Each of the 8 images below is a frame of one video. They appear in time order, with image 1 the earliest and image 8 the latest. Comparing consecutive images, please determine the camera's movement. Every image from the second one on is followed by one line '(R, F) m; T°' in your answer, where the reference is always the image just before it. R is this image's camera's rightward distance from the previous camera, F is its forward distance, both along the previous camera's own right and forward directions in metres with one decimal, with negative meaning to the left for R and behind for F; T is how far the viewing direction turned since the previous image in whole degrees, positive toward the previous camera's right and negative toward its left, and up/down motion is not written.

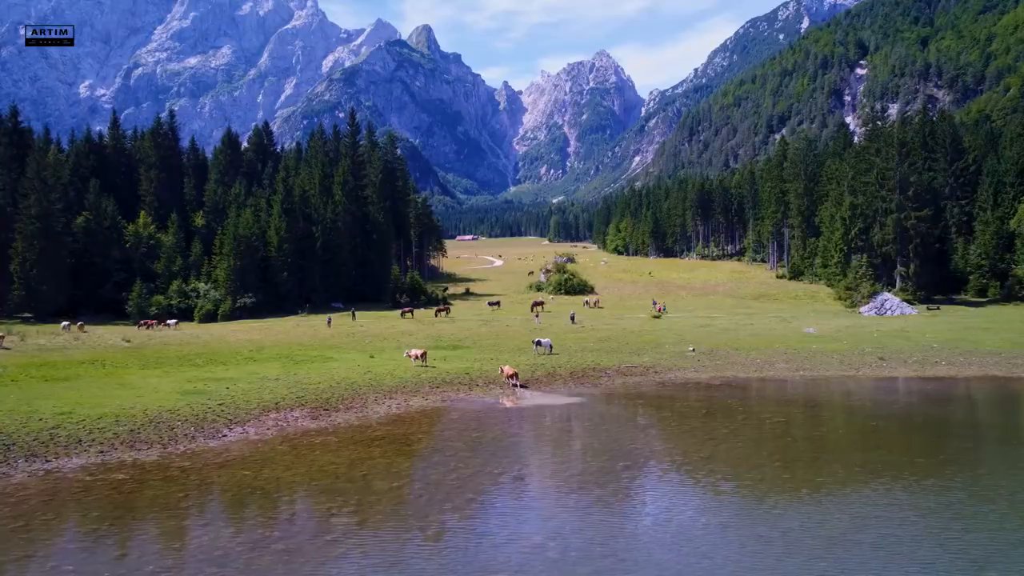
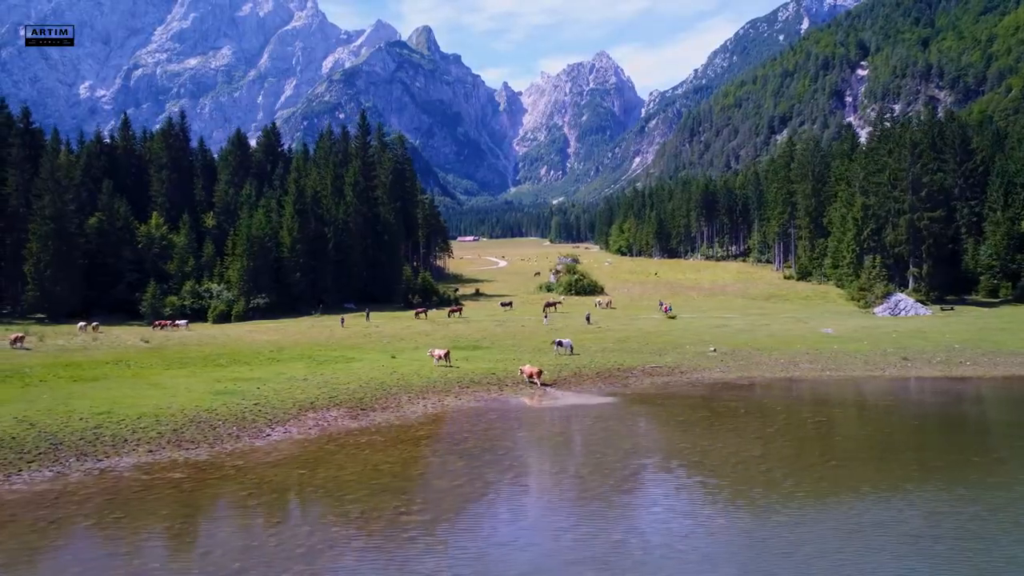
(-1.5, -0.1) m; 0°
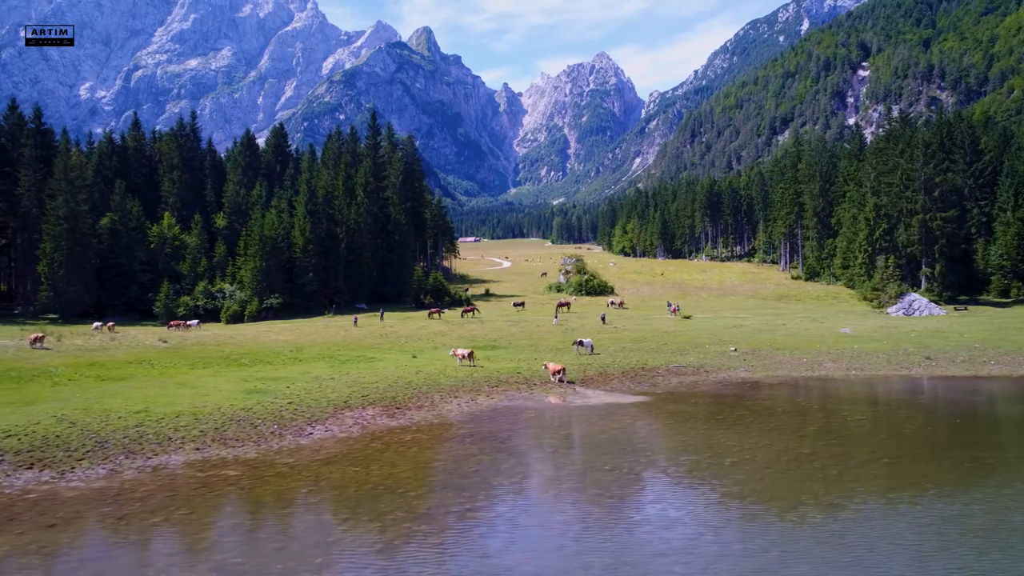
(-1.5, -0.1) m; 0°
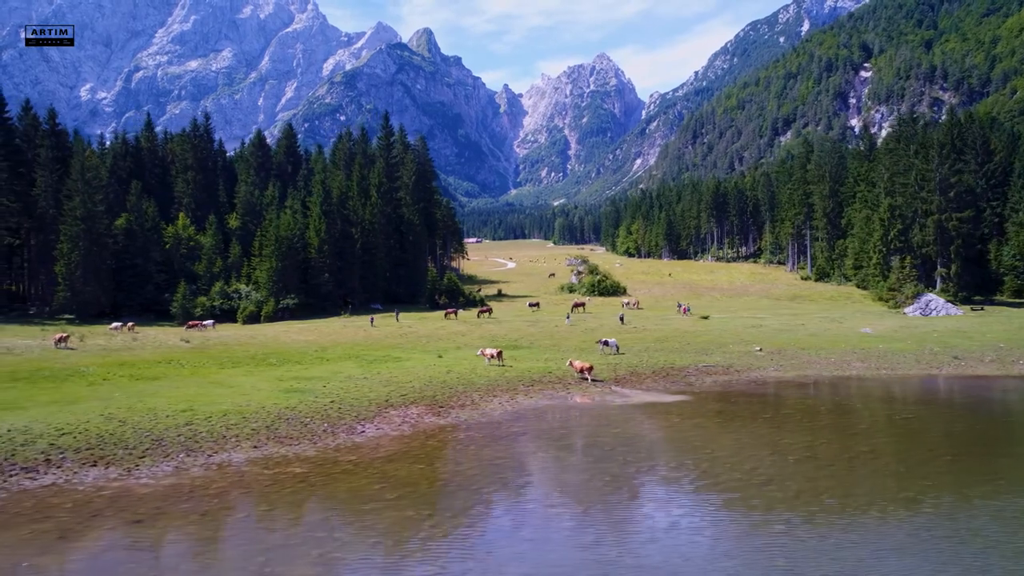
(-1.8, -0.1) m; 0°
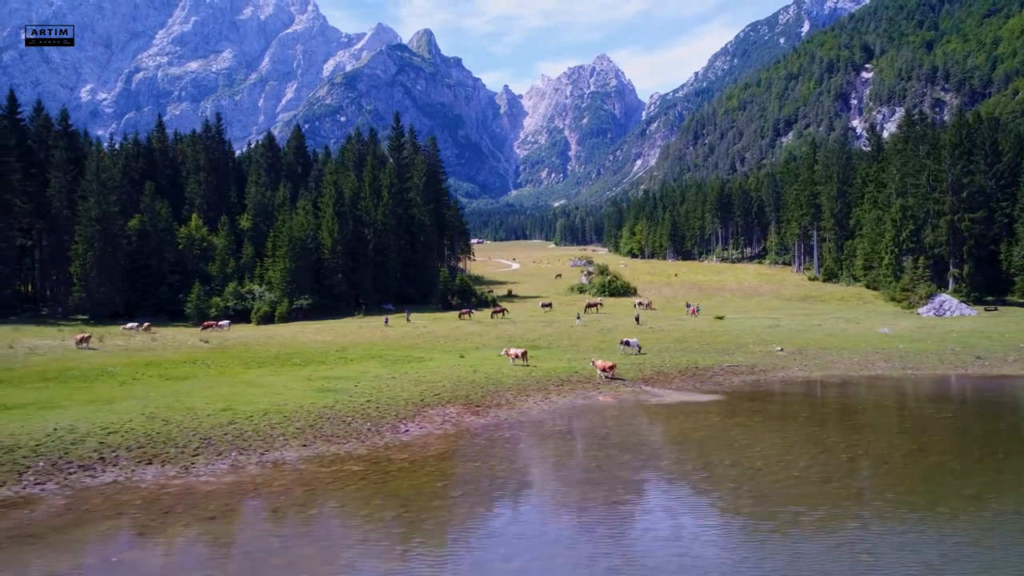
(-1.5, -0.2) m; 0°
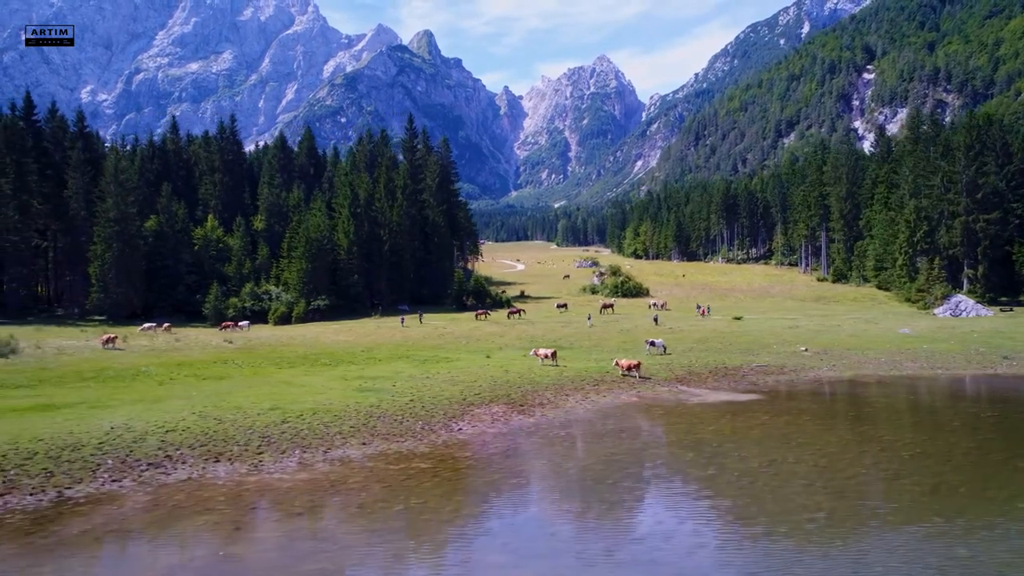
(-1.9, -0.3) m; 0°
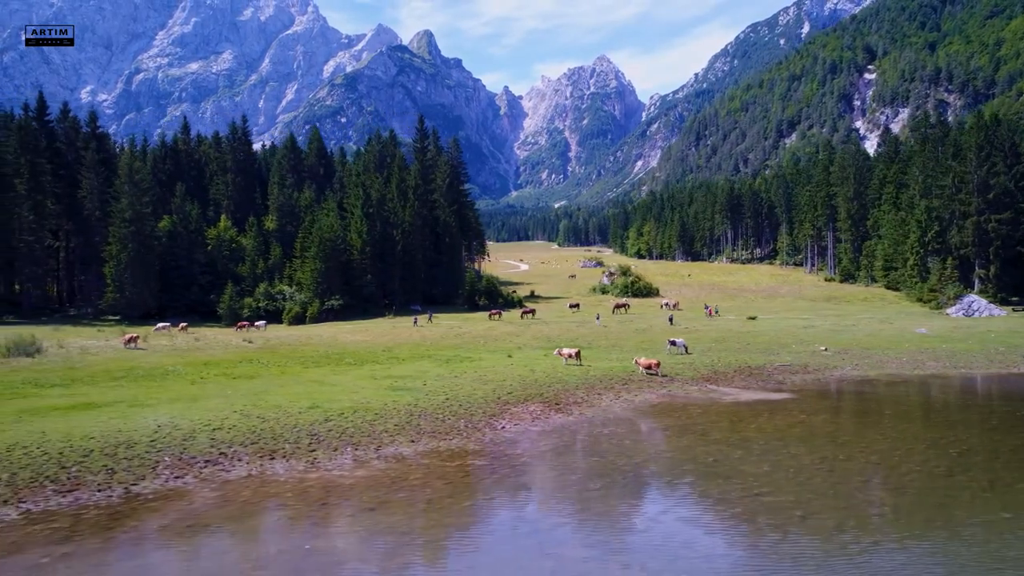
(-1.6, -0.3) m; 0°
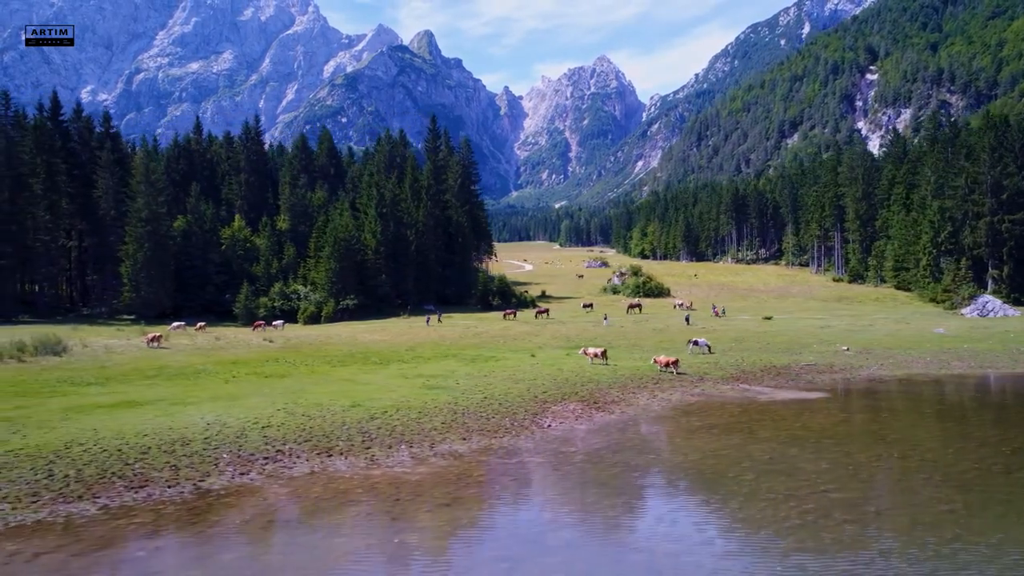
(-1.7, -0.2) m; 0°
